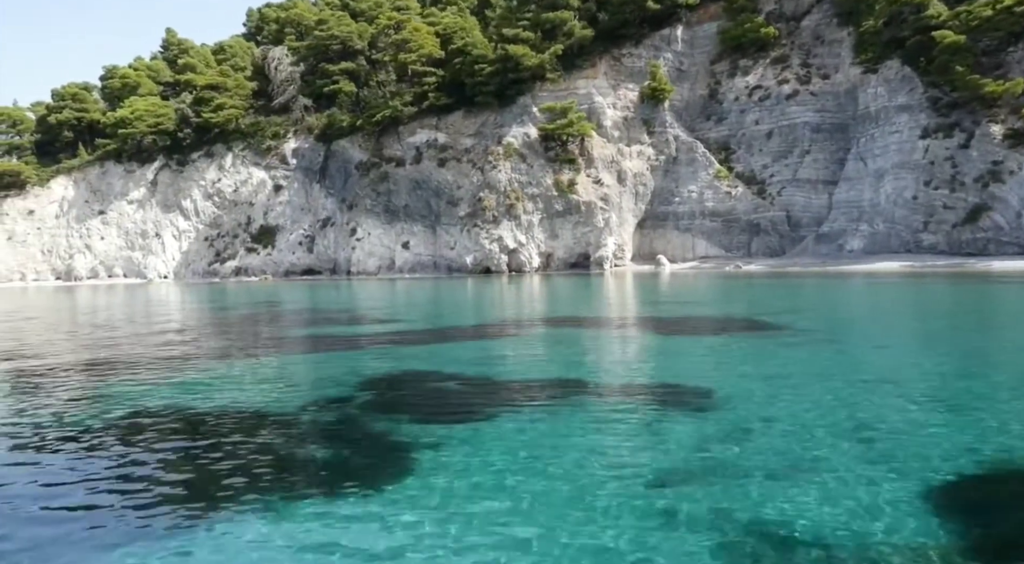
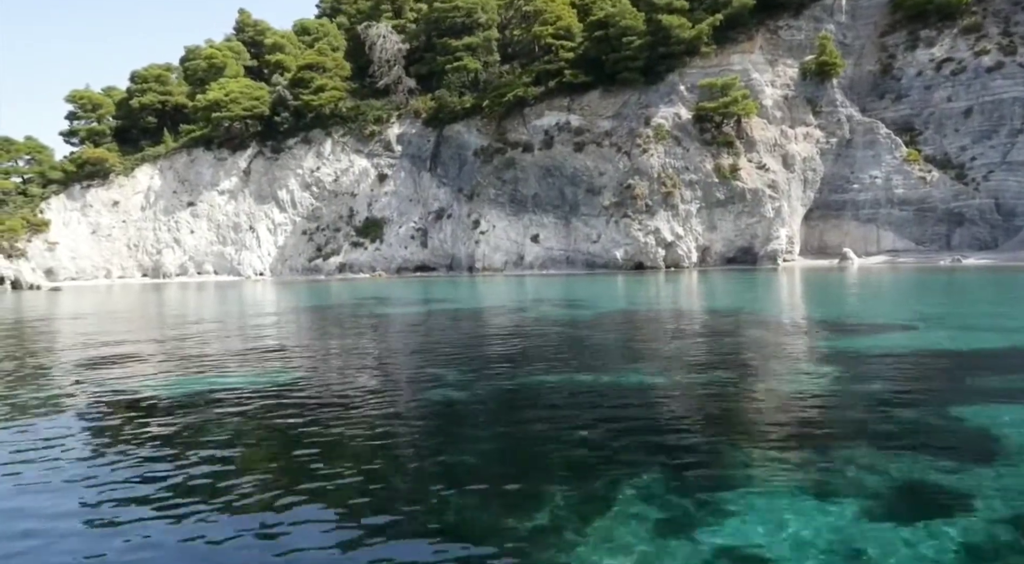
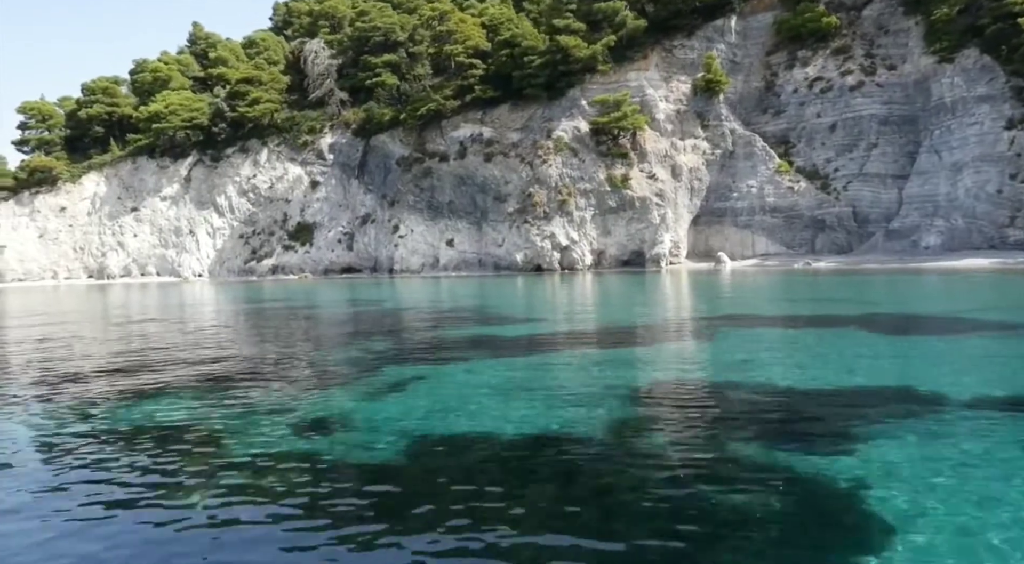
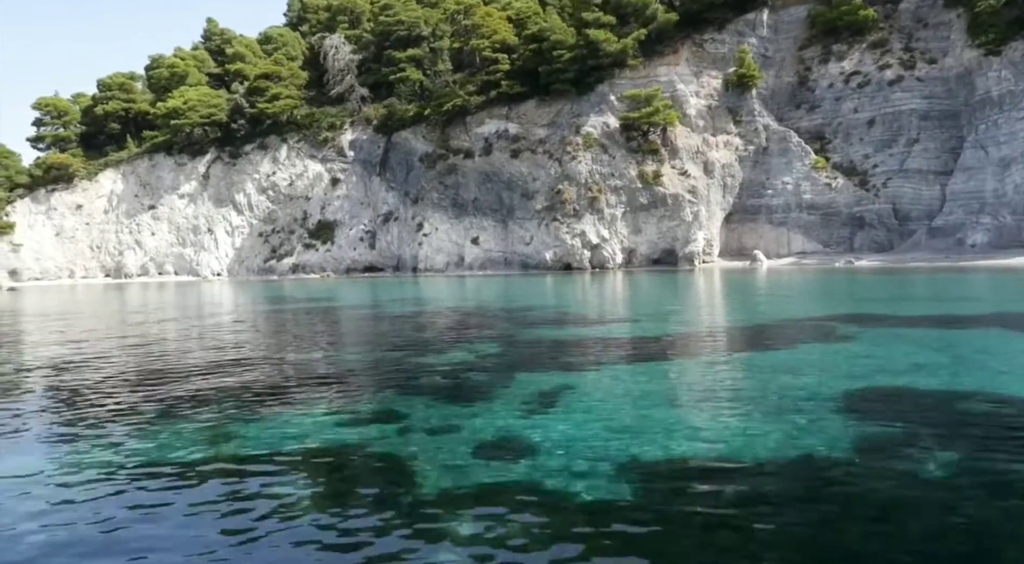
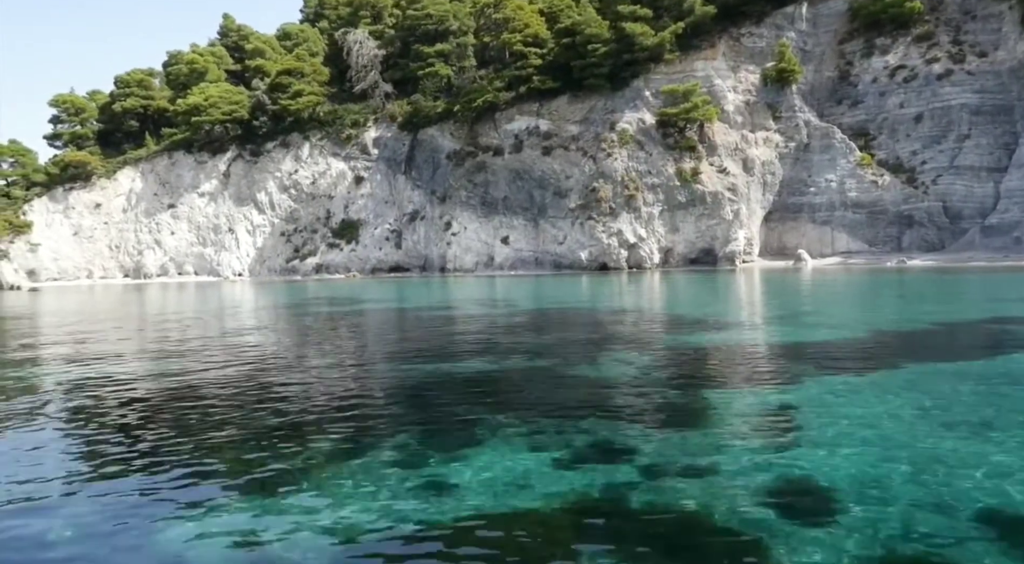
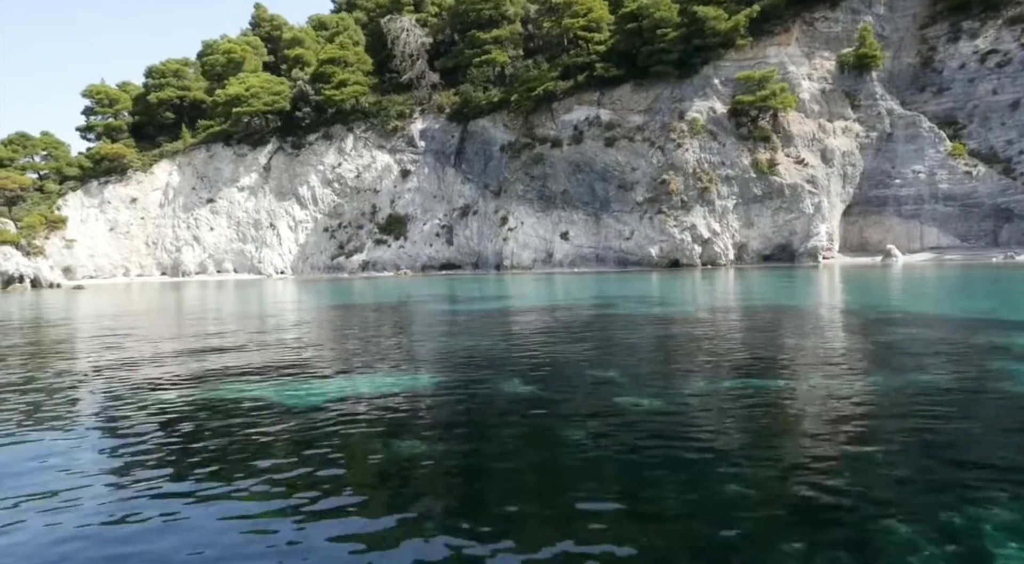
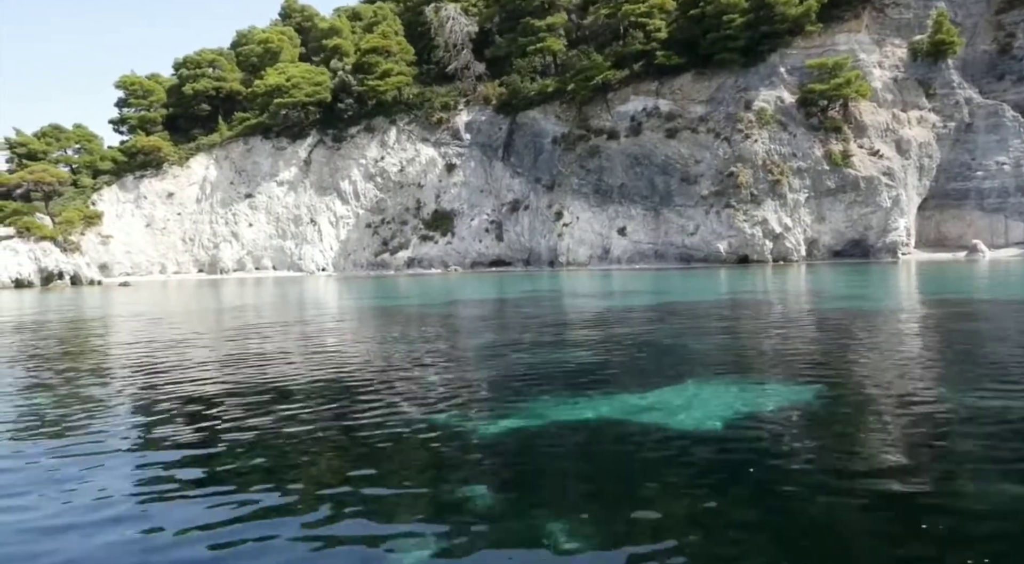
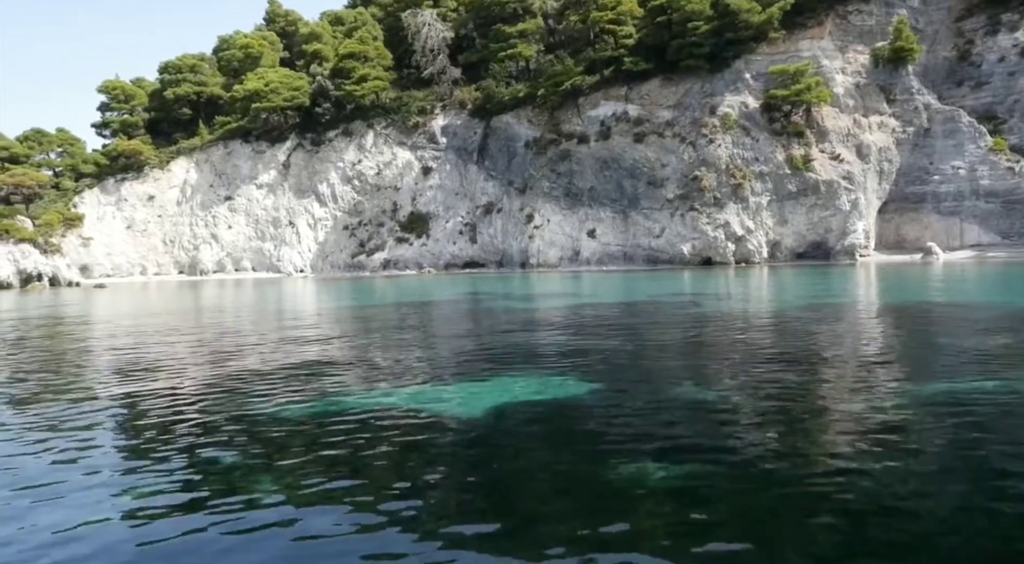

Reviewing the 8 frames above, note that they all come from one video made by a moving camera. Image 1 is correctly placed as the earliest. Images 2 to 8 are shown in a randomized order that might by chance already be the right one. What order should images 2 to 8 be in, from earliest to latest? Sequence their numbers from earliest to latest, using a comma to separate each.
3, 4, 5, 2, 6, 8, 7
